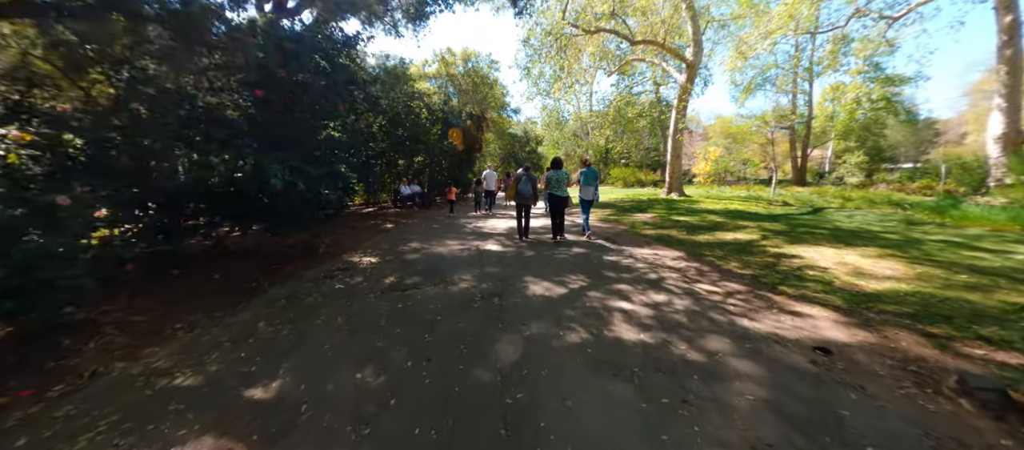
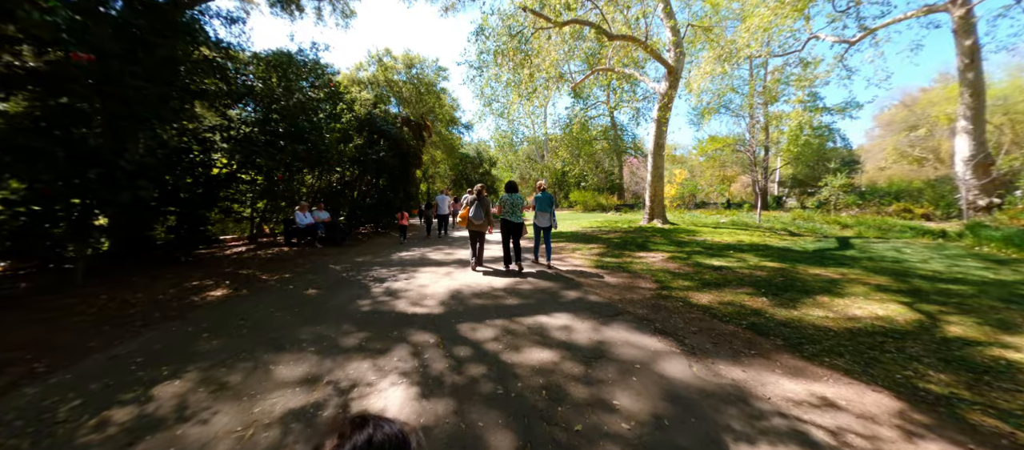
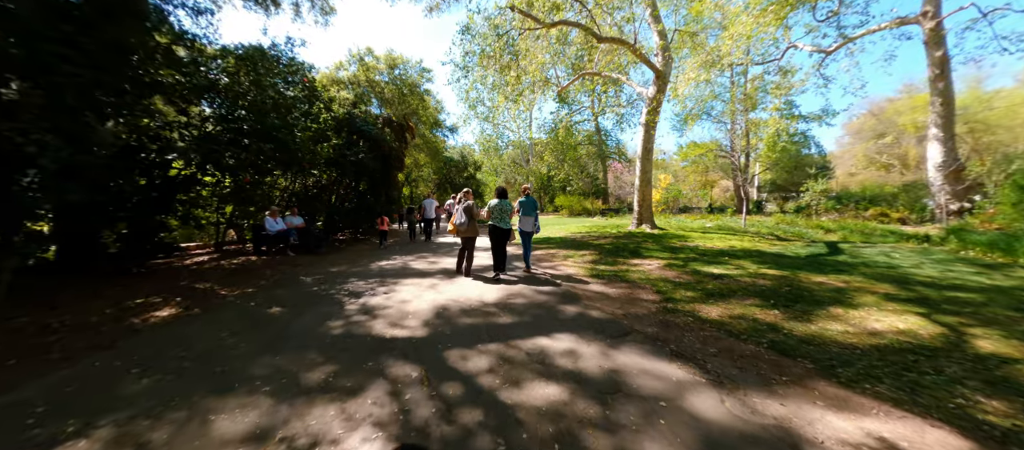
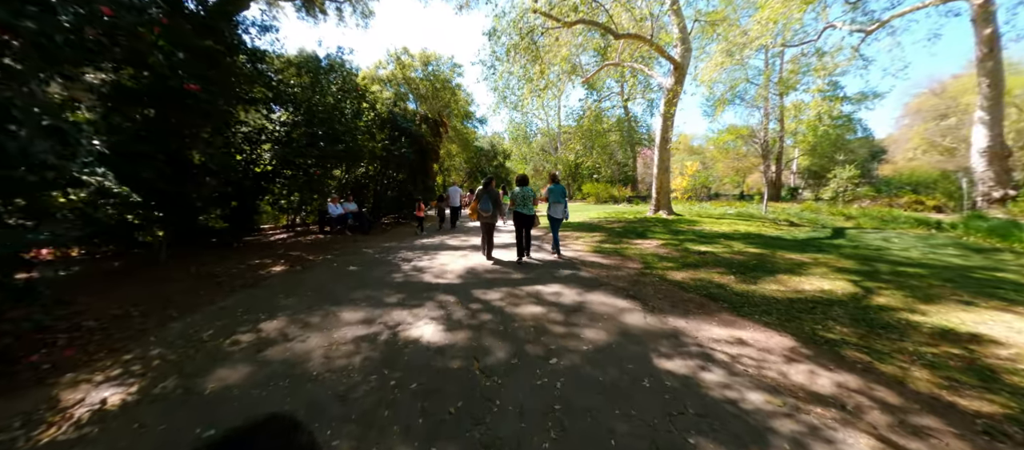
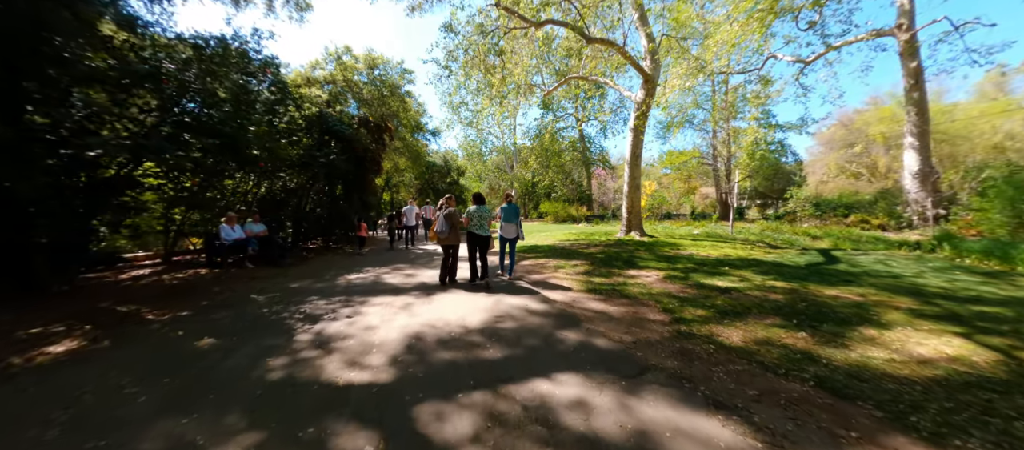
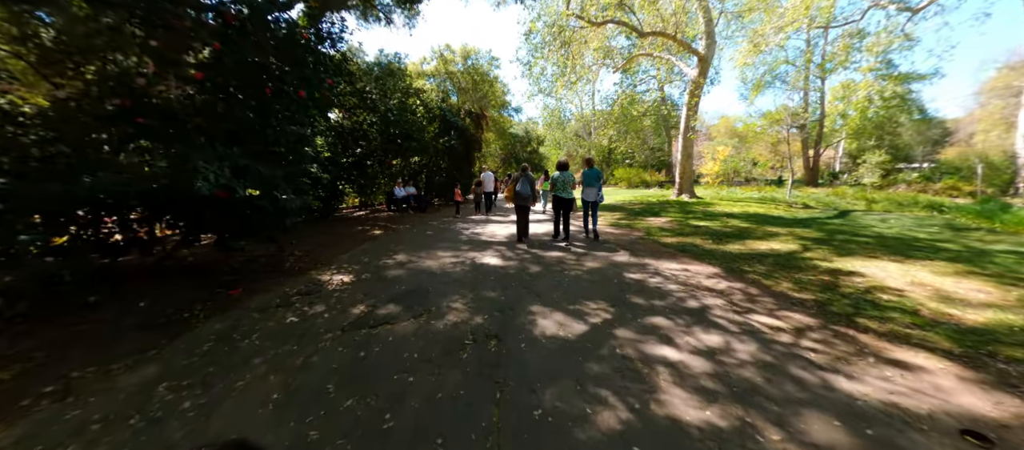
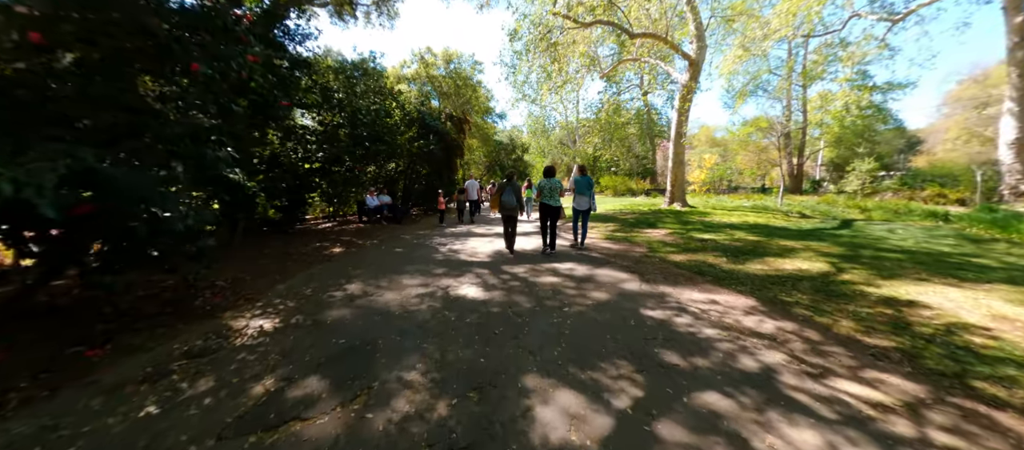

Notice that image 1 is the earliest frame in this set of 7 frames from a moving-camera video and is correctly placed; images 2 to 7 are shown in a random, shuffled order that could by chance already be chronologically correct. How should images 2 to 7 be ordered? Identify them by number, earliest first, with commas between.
6, 7, 4, 2, 3, 5
